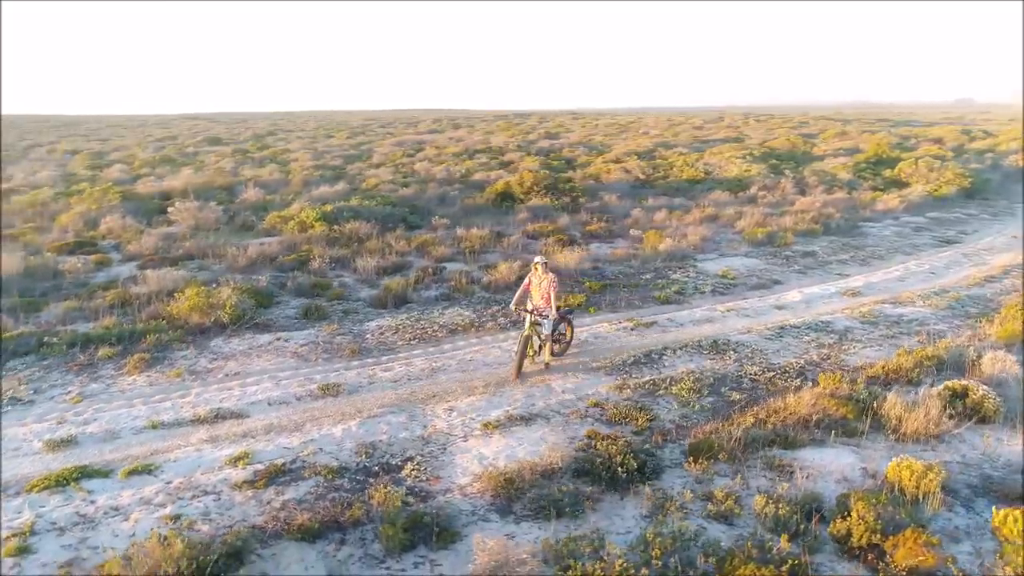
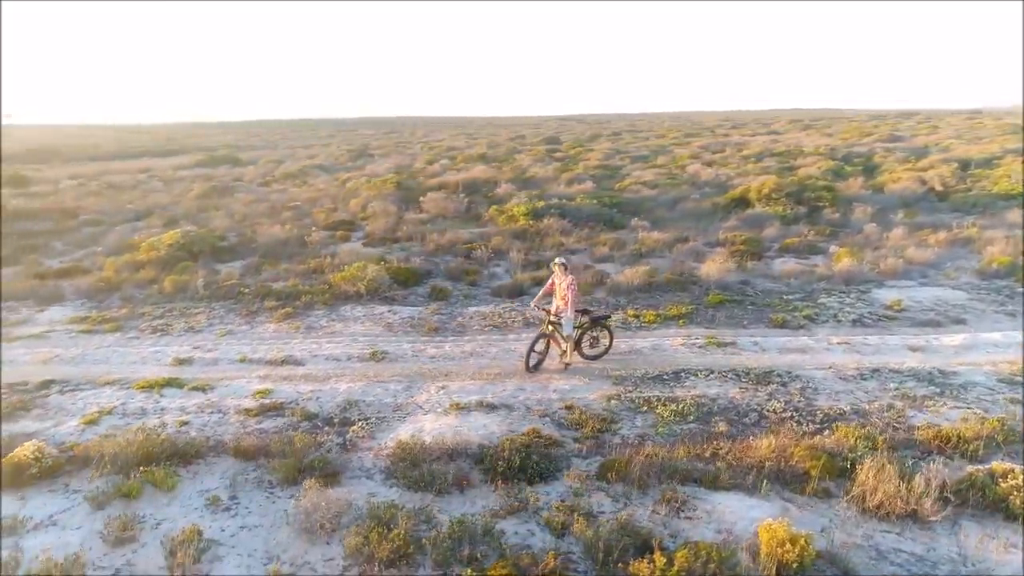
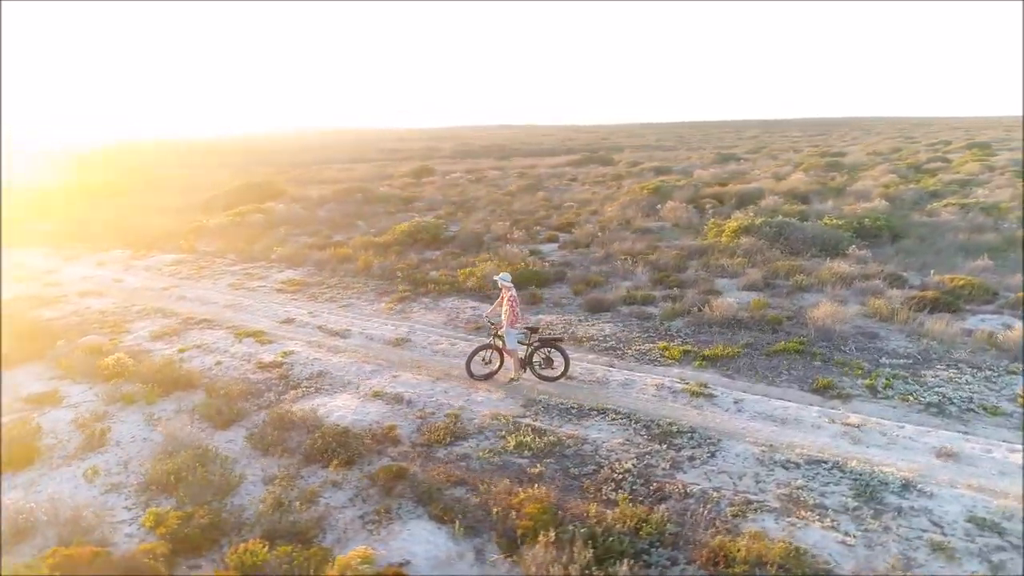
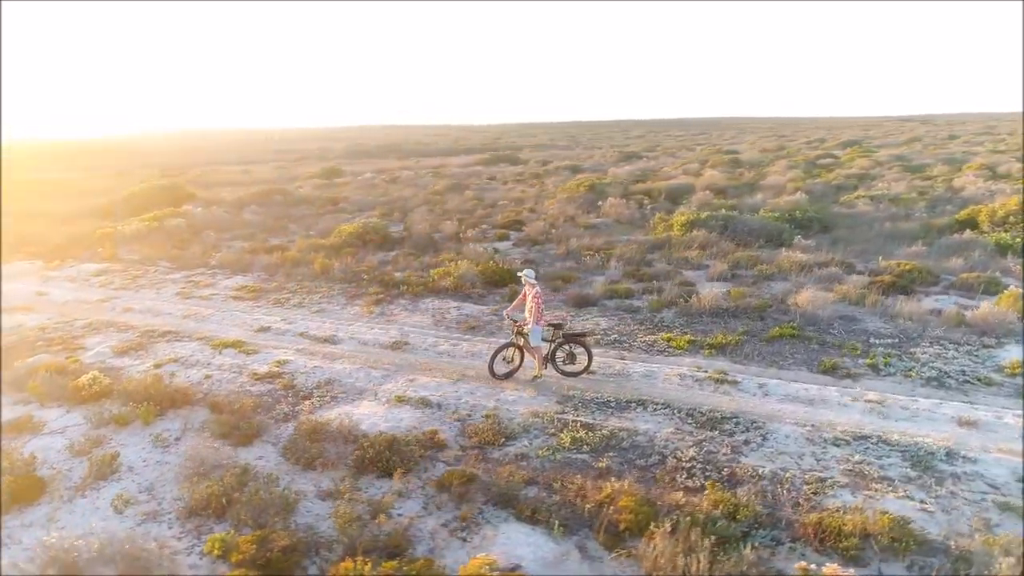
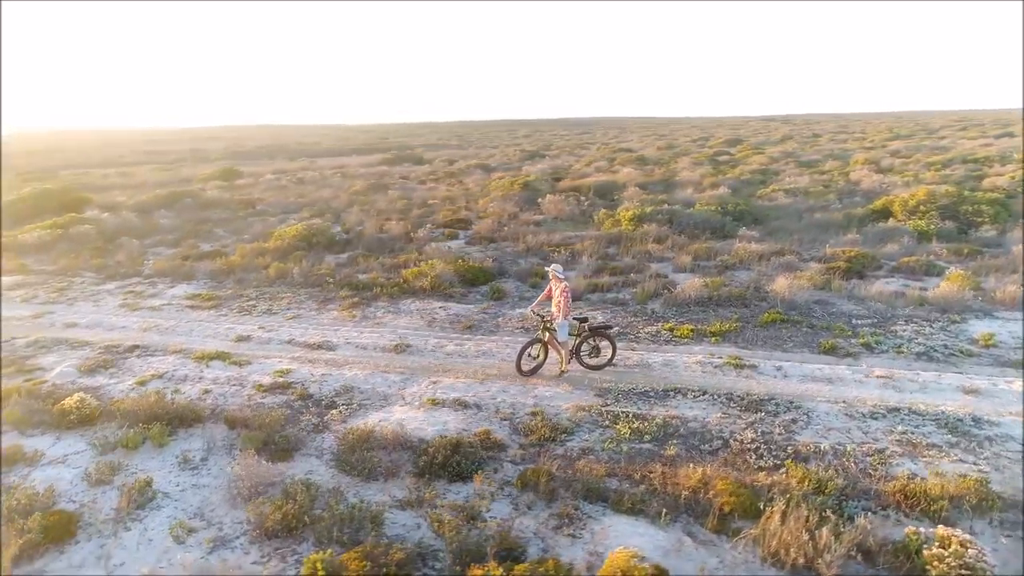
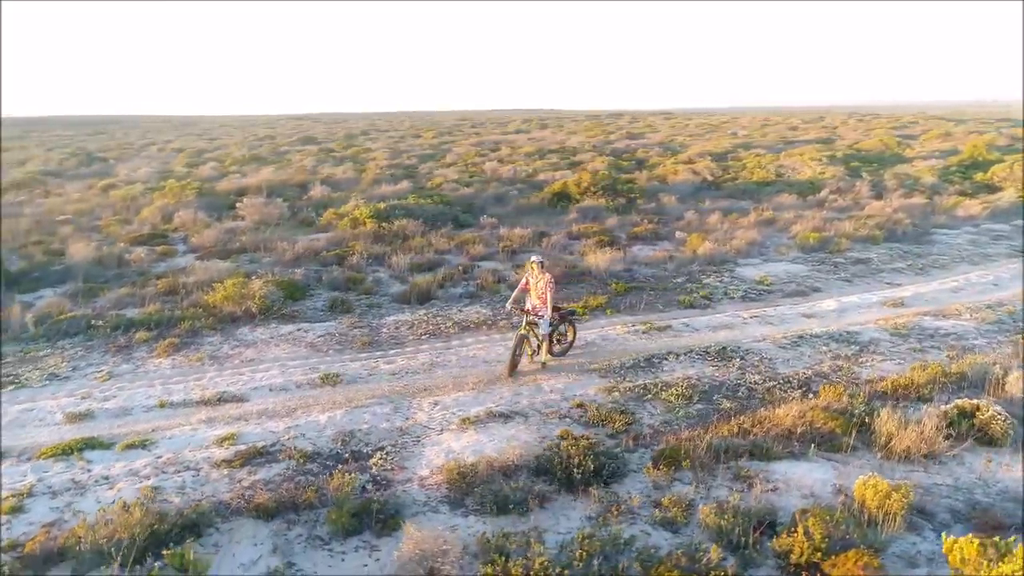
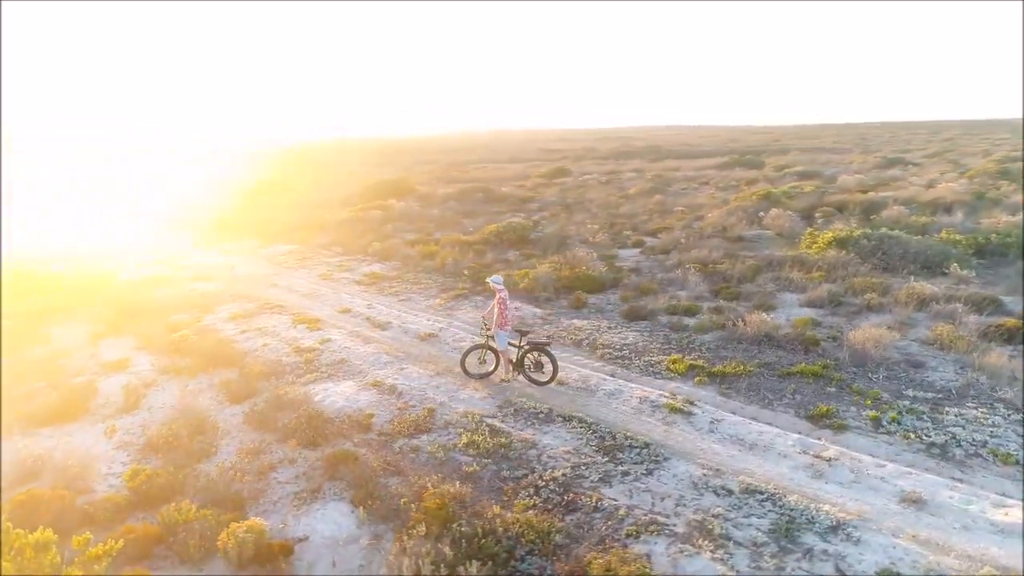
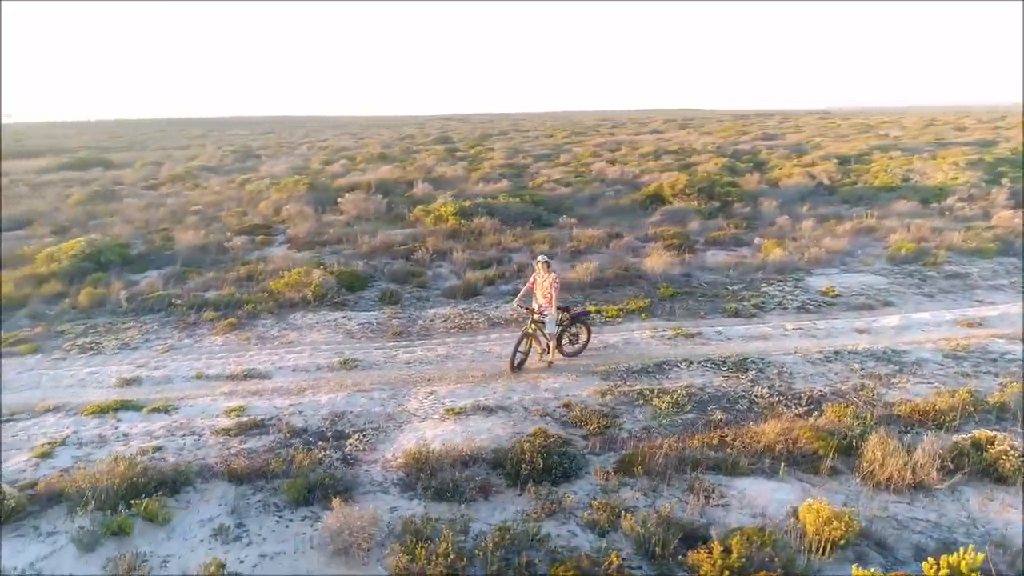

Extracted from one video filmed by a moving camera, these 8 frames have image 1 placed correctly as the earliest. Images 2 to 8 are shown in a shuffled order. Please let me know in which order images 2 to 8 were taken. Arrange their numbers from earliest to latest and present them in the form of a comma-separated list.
6, 8, 2, 5, 4, 3, 7
